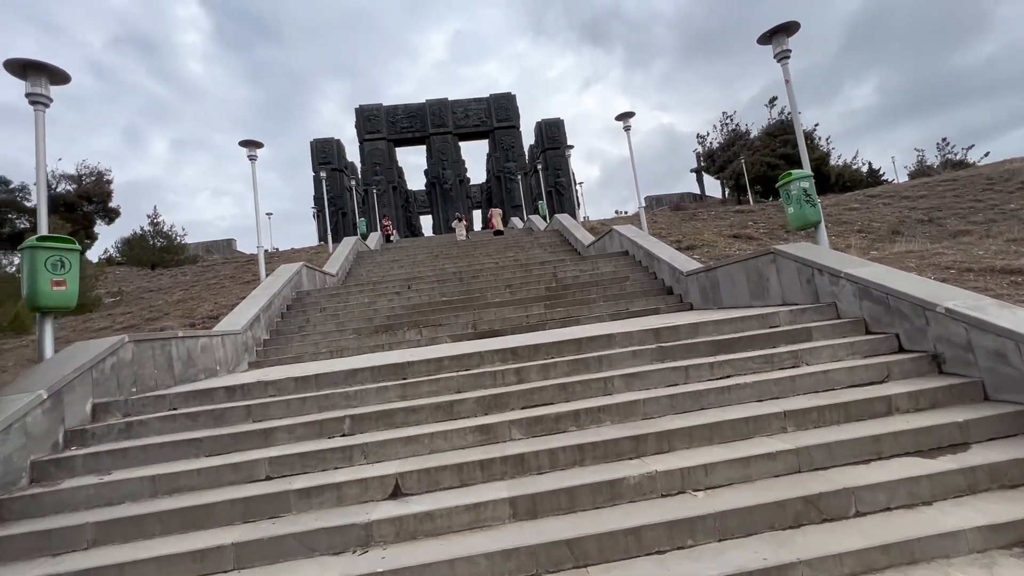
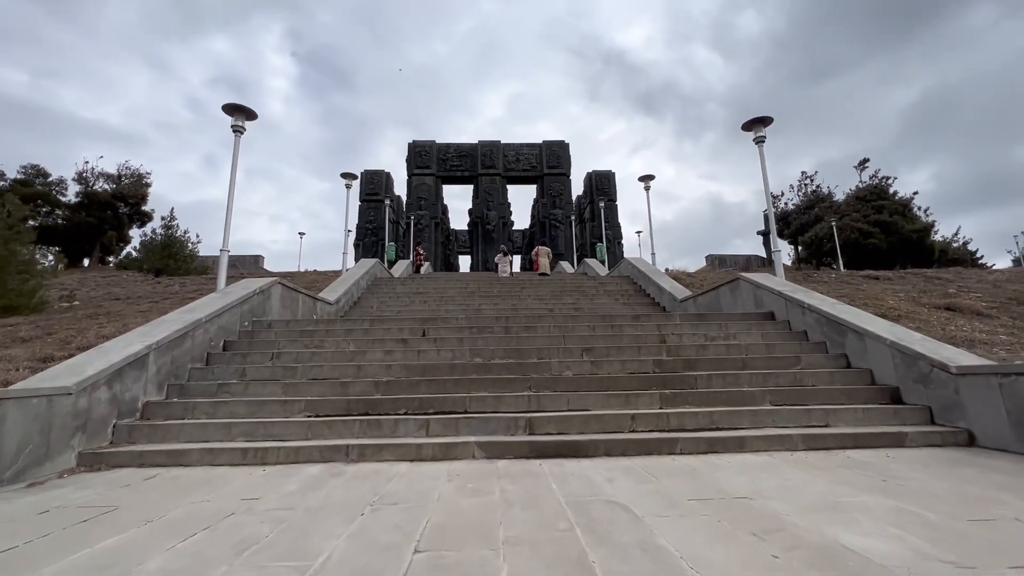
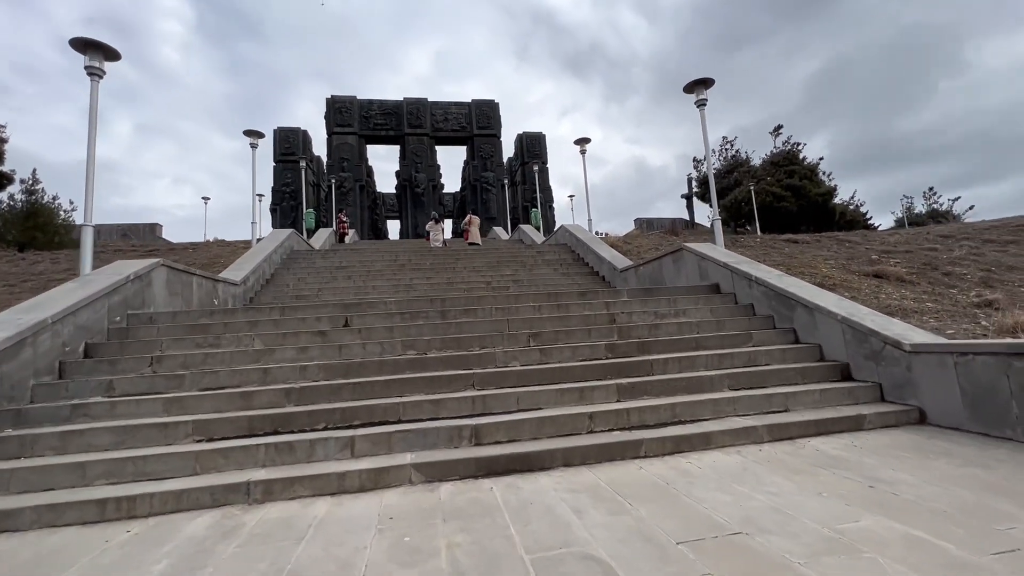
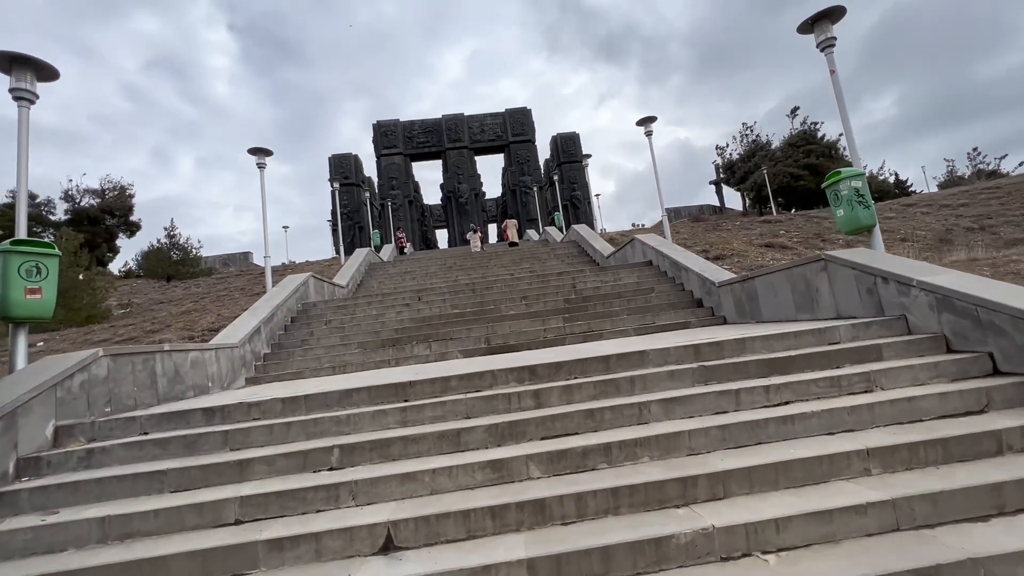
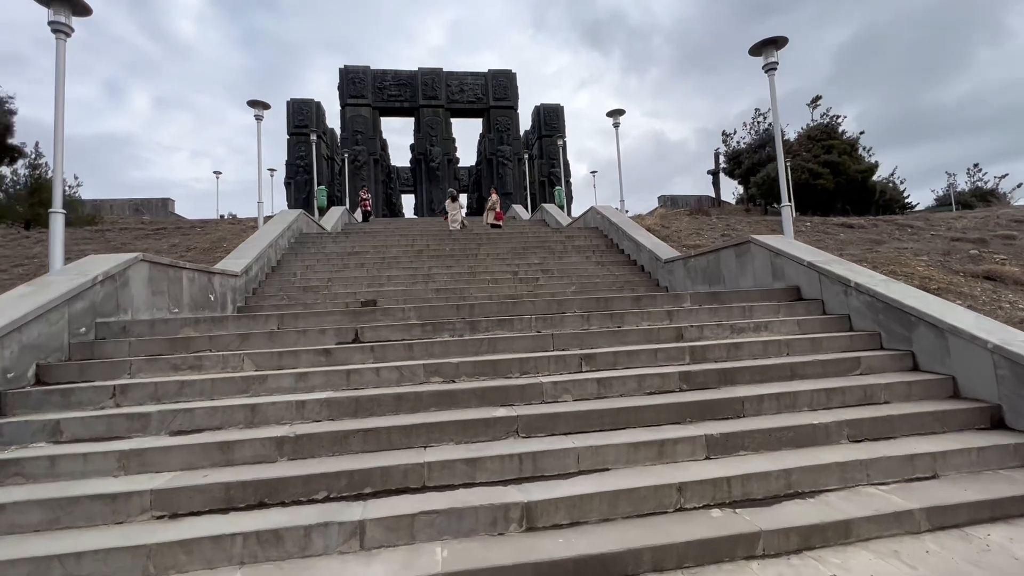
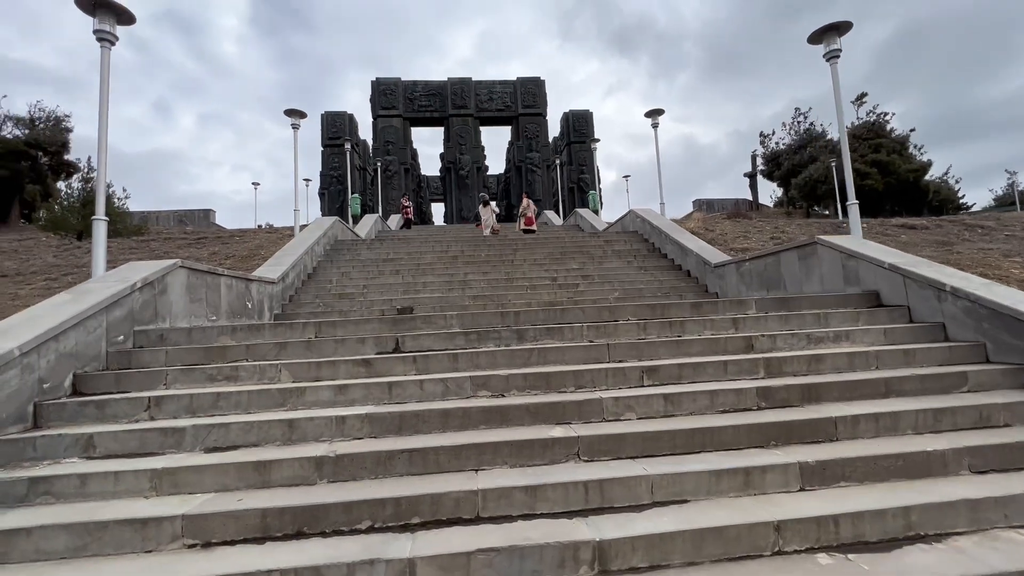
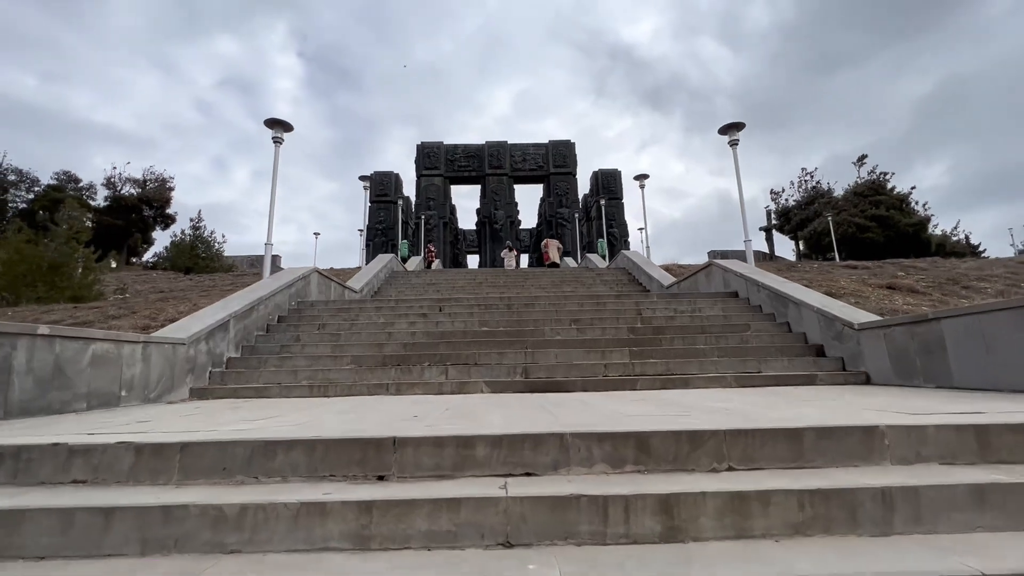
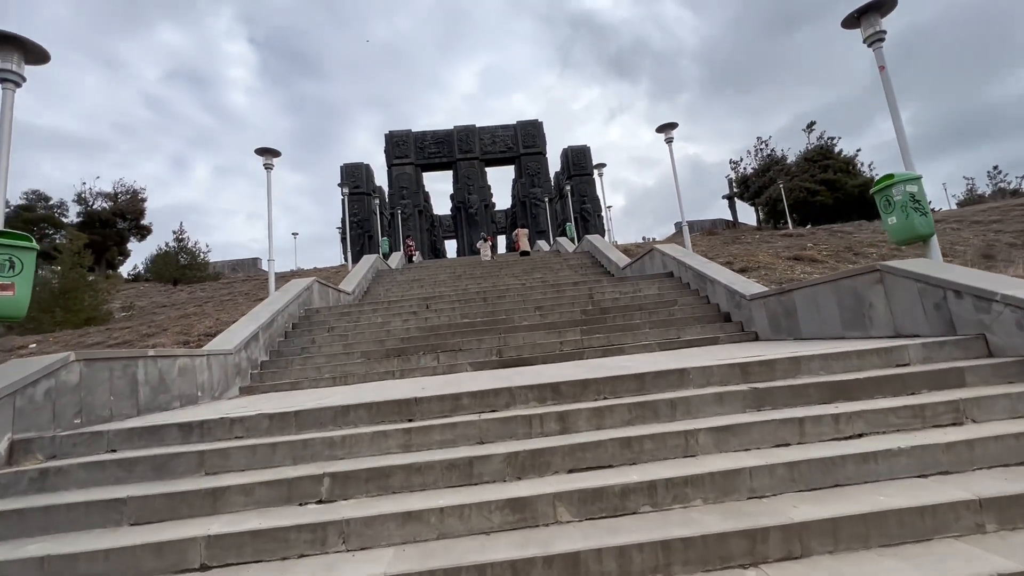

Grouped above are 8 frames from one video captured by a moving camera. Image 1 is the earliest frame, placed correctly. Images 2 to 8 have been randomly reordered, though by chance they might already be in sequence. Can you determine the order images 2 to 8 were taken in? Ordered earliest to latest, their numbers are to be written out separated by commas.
4, 8, 7, 2, 3, 5, 6
